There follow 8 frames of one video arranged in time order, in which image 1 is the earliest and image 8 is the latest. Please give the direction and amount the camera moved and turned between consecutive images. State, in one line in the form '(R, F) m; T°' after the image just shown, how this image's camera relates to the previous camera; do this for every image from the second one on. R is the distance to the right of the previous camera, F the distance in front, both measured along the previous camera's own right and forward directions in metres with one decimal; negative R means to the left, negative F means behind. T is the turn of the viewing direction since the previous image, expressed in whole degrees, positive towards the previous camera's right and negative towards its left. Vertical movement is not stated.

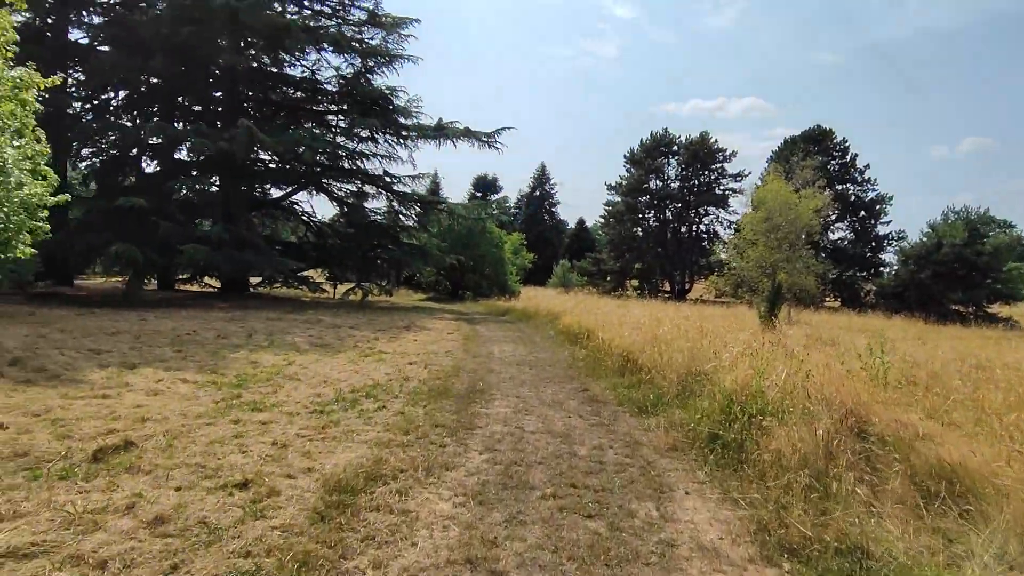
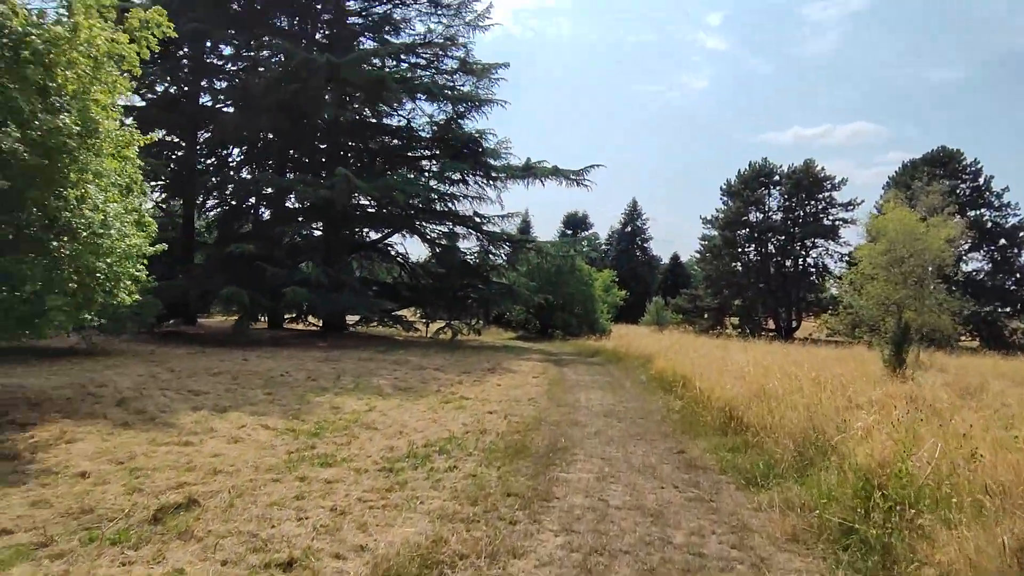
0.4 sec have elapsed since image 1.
(+0.1, +0.4) m; -9°
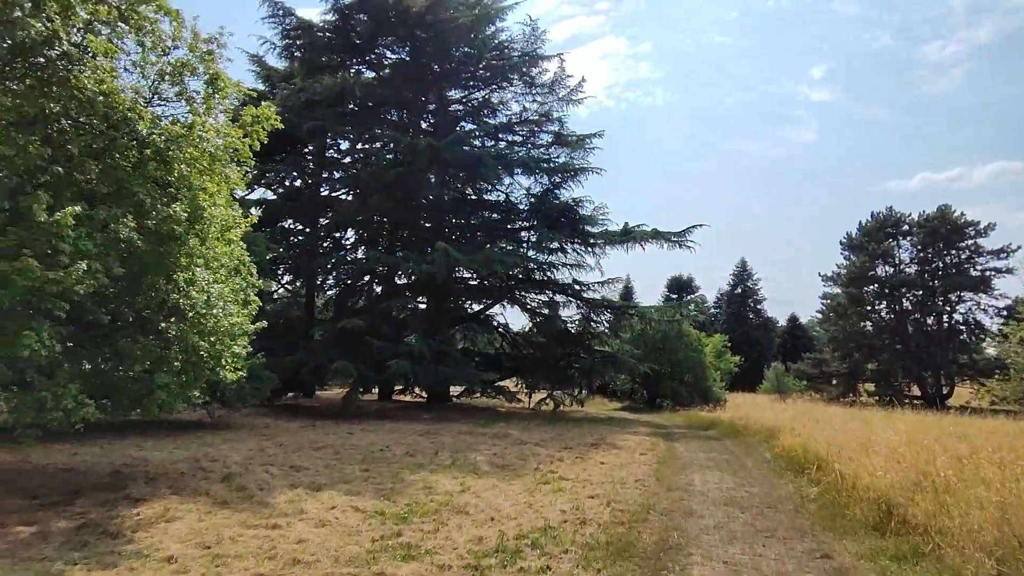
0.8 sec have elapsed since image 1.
(+0.1, +0.4) m; -10°
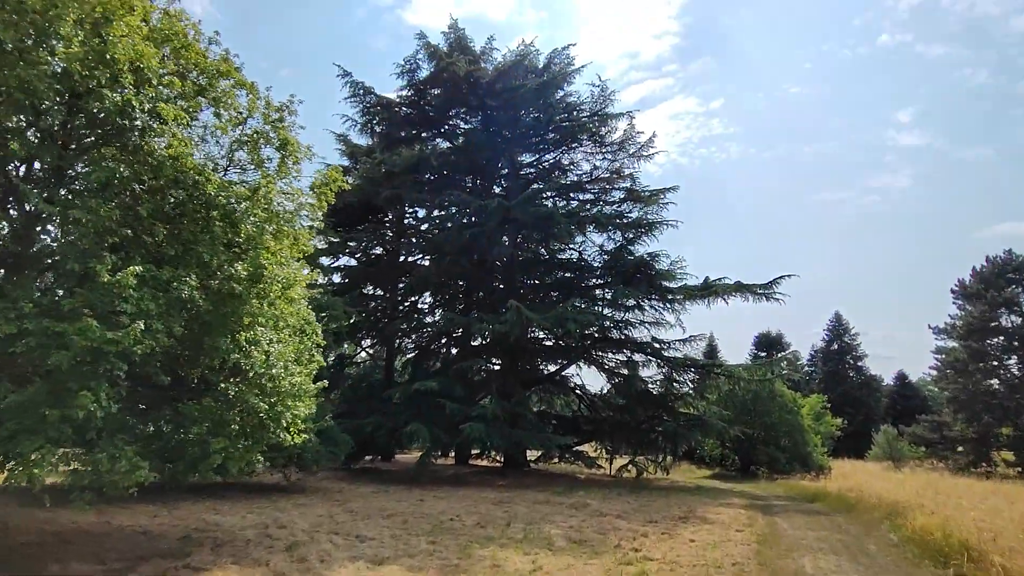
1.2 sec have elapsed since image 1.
(+0.1, +0.4) m; -8°
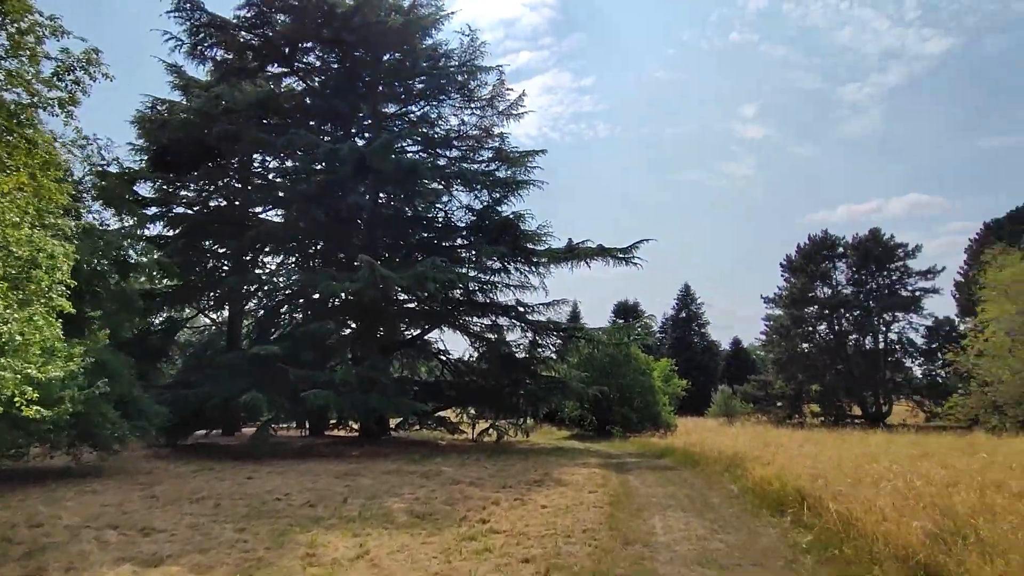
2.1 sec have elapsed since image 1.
(+0.4, +1.0) m; +13°
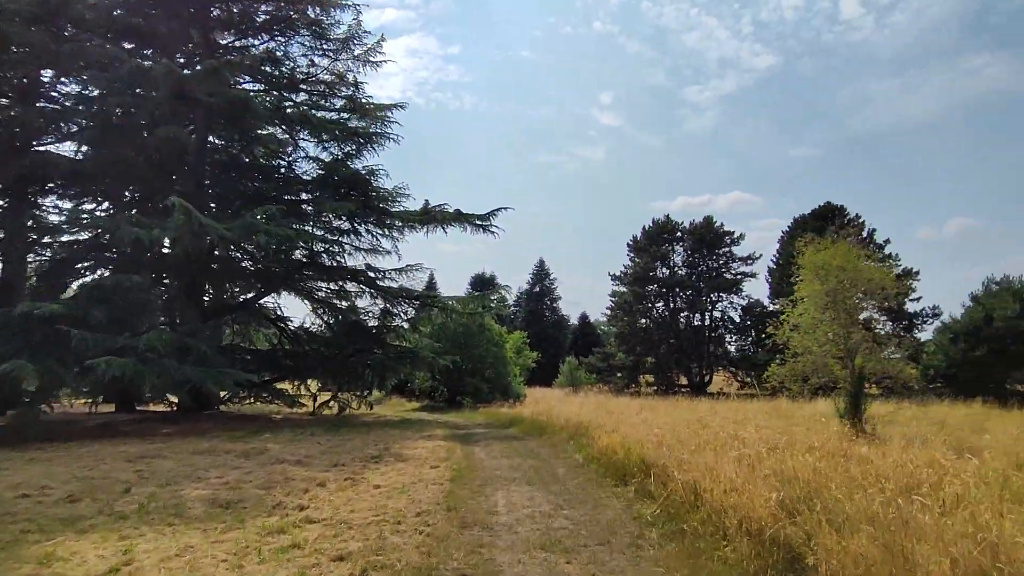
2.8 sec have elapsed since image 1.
(+0.2, +0.8) m; +14°
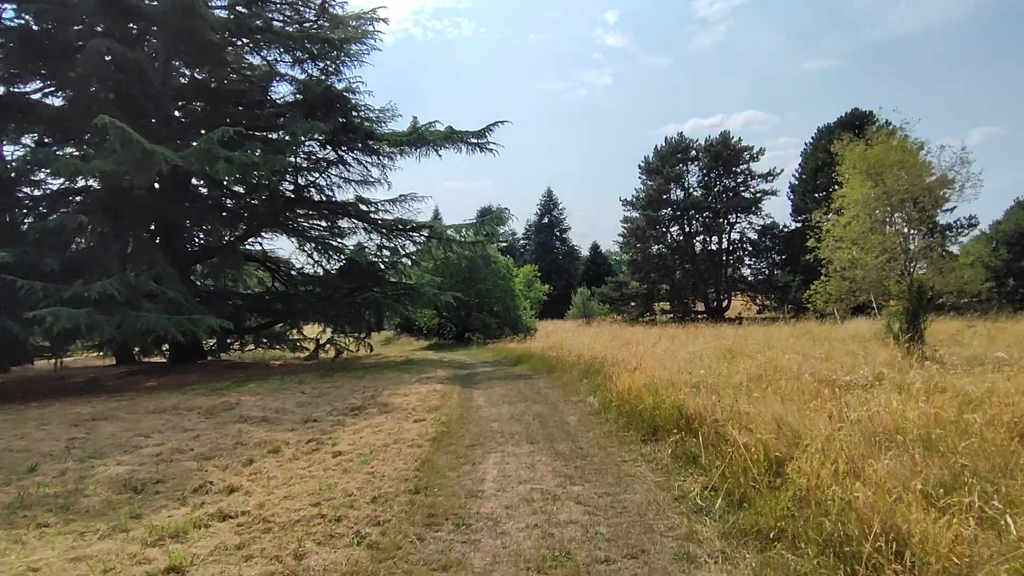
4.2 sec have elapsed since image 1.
(+0.2, +1.6) m; -1°
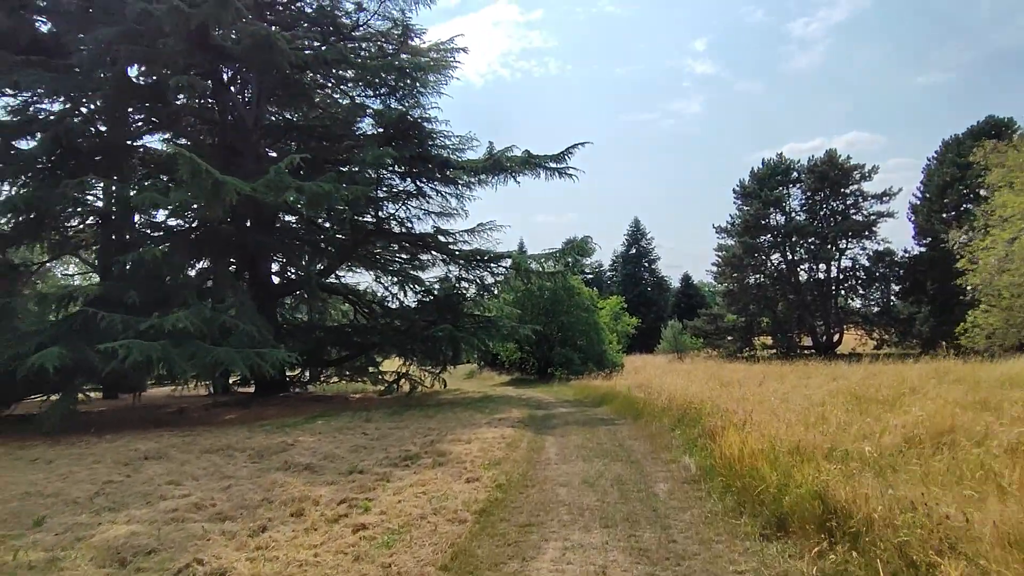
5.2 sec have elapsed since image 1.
(+0.1, +1.1) m; -9°
